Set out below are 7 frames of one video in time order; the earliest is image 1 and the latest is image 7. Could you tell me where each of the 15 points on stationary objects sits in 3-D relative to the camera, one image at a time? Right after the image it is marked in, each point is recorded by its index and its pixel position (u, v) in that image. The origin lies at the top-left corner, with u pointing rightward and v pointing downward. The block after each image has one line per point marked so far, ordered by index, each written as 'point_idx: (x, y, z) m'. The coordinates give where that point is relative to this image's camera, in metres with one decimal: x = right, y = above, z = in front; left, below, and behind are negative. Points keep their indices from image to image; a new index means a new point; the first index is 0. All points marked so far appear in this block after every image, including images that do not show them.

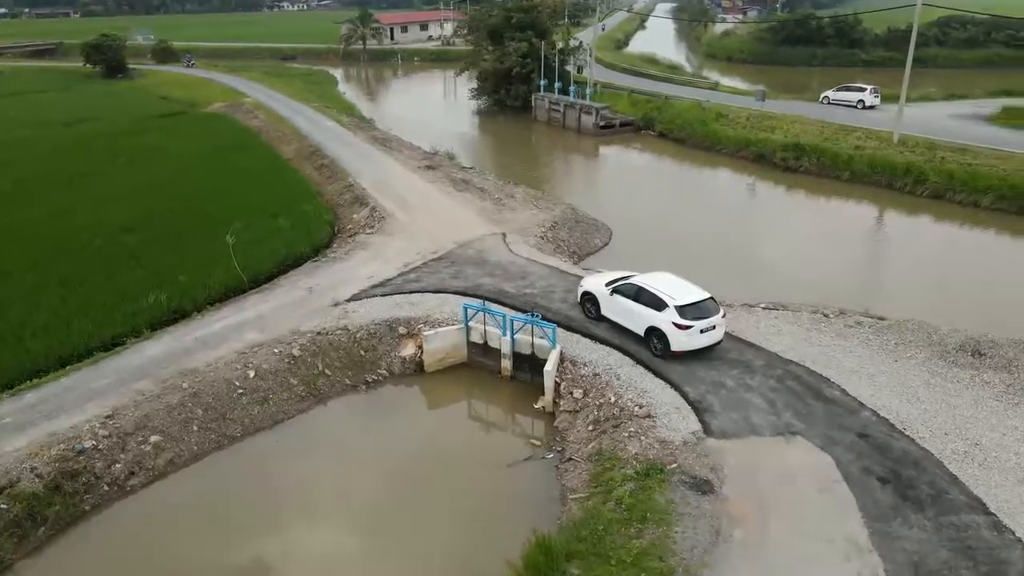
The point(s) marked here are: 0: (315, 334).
0: (-4.3, -1.0, +16.5) m
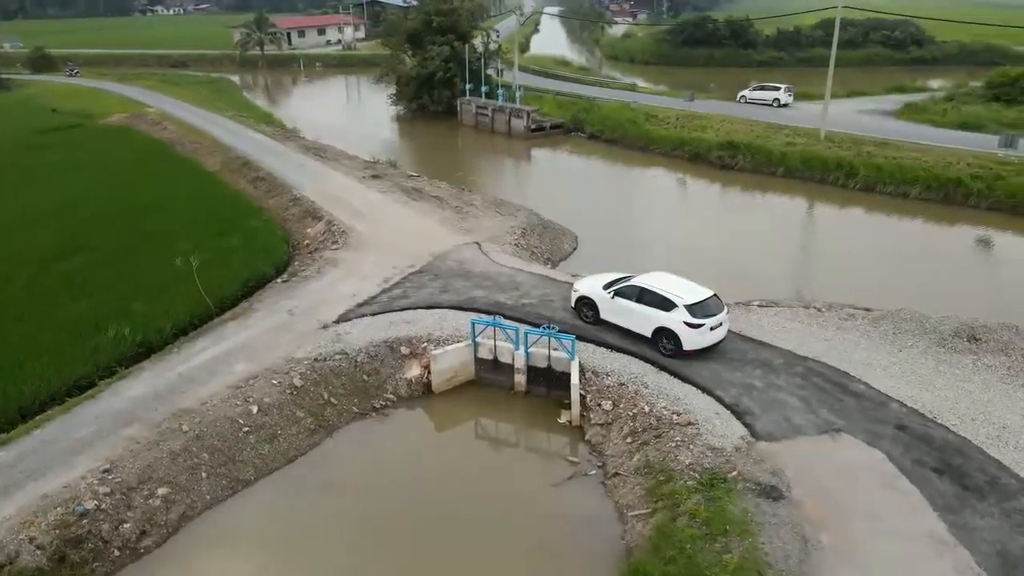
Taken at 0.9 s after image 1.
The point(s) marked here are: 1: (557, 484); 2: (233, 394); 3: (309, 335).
0: (-4.1, -1.5, +15.3) m
1: (+0.8, -3.3, +12.8) m
2: (-5.2, -2.0, +14.0) m
3: (-4.5, -1.0, +16.4) m
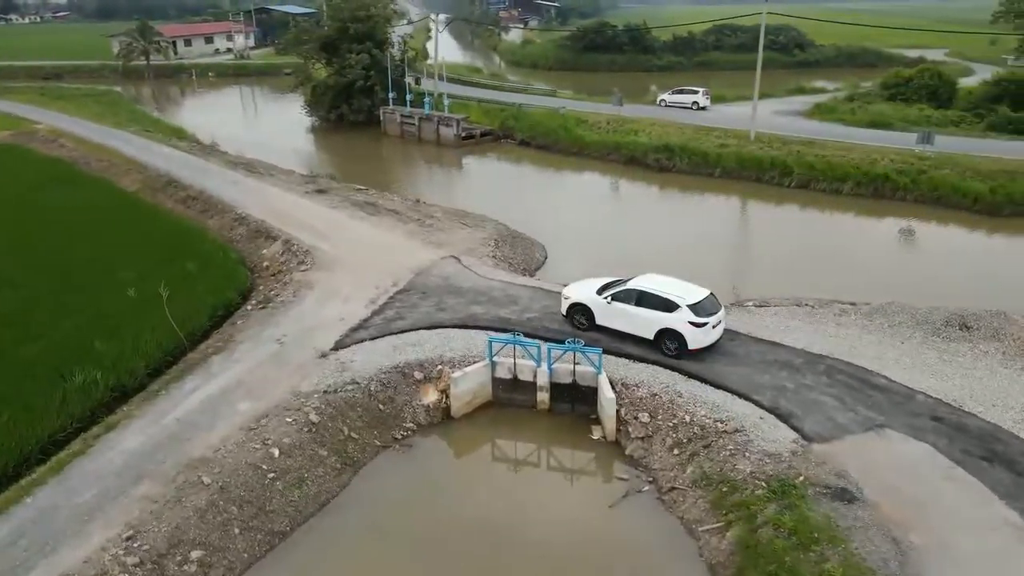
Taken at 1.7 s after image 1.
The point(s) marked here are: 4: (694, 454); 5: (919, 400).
0: (-3.6, -2.0, +14.2) m
1: (+1.7, -3.6, +12.4) m
2: (-4.5, -2.6, +12.8) m
3: (-4.2, -1.6, +15.3) m
4: (+3.1, -2.8, +12.7) m
5: (+7.4, -2.0, +13.5) m
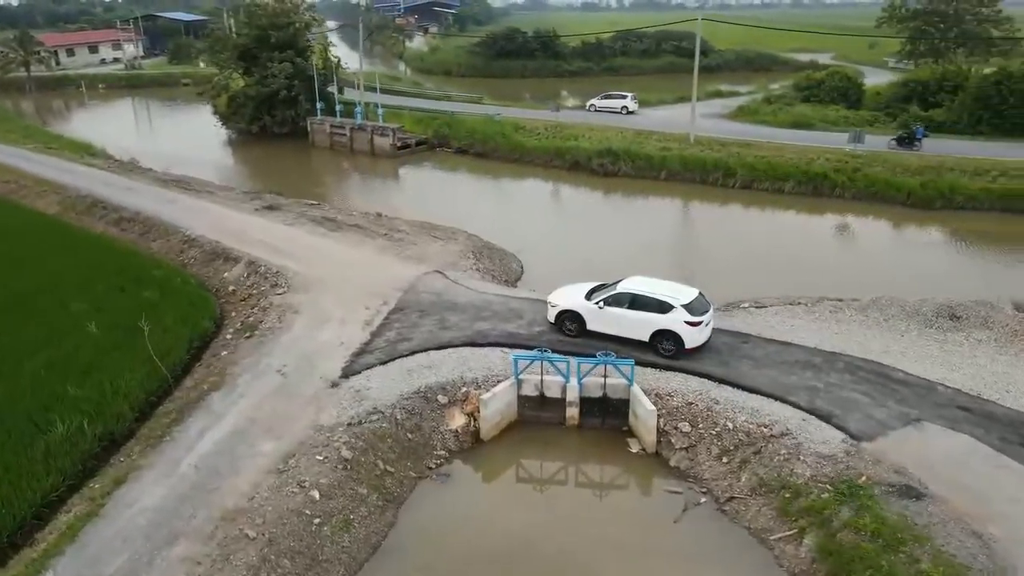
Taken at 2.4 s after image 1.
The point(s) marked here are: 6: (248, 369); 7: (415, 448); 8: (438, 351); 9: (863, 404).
0: (-2.9, -2.5, +13.3) m
1: (+2.6, -3.7, +12.2) m
2: (-3.6, -3.0, +11.7) m
3: (-3.6, -2.1, +14.2) m
4: (+4.0, -2.9, +12.7) m
5: (+8.1, -1.9, +14.0) m
6: (-5.4, -1.7, +15.3) m
7: (-1.7, -2.9, +13.4) m
8: (-1.6, -1.3, +15.8) m
9: (+6.4, -2.1, +13.5) m
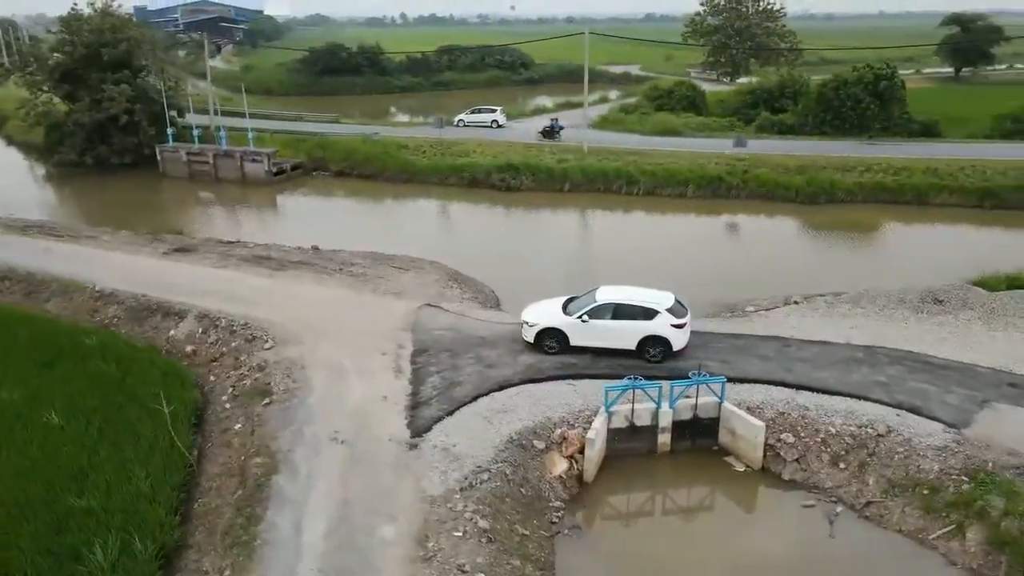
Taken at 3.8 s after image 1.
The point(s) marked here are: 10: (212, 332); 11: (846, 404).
0: (-0.8, -3.2, +11.7) m
1: (+4.9, -3.9, +12.0) m
2: (-1.0, -3.8, +10.0) m
3: (-1.8, -2.9, +12.4) m
4: (+6.1, -3.0, +12.8) m
5: (+9.5, -1.7, +15.2) m
6: (-3.8, -2.7, +13.1) m
7: (+0.3, -3.5, +12.1) m
8: (-0.2, -2.0, +14.5) m
9: (+8.1, -2.0, +14.2) m
10: (-7.2, -1.1, +18.0) m
11: (+6.3, -2.2, +14.0) m
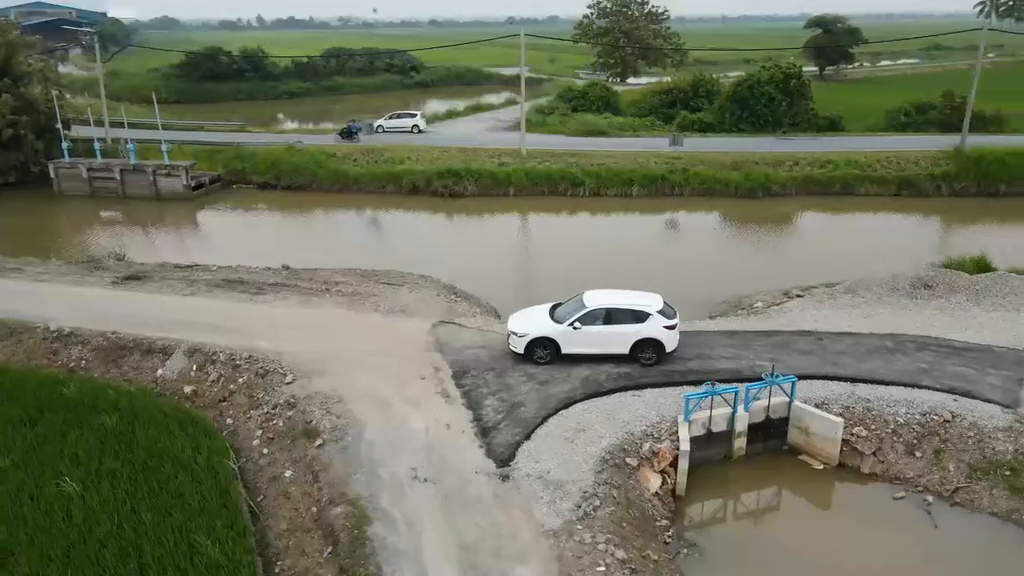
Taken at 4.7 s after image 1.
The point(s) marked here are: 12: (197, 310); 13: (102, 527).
0: (+1.0, -3.4, +10.9) m
1: (+6.7, -3.8, +12.2) m
2: (+1.1, -4.0, +9.2) m
3: (-0.1, -3.2, +11.5) m
4: (+7.6, -2.9, +13.2) m
5: (+10.5, -1.4, +16.1) m
6: (-2.2, -3.1, +11.8) m
7: (+2.1, -3.7, +11.6) m
8: (+1.1, -2.2, +13.8) m
9: (+9.2, -1.7, +14.9) m
10: (-6.5, -1.7, +16.2) m
11: (+7.5, -2.0, +14.4) m
12: (-7.9, -0.6, +18.7) m
13: (-6.0, -3.5, +11.0) m
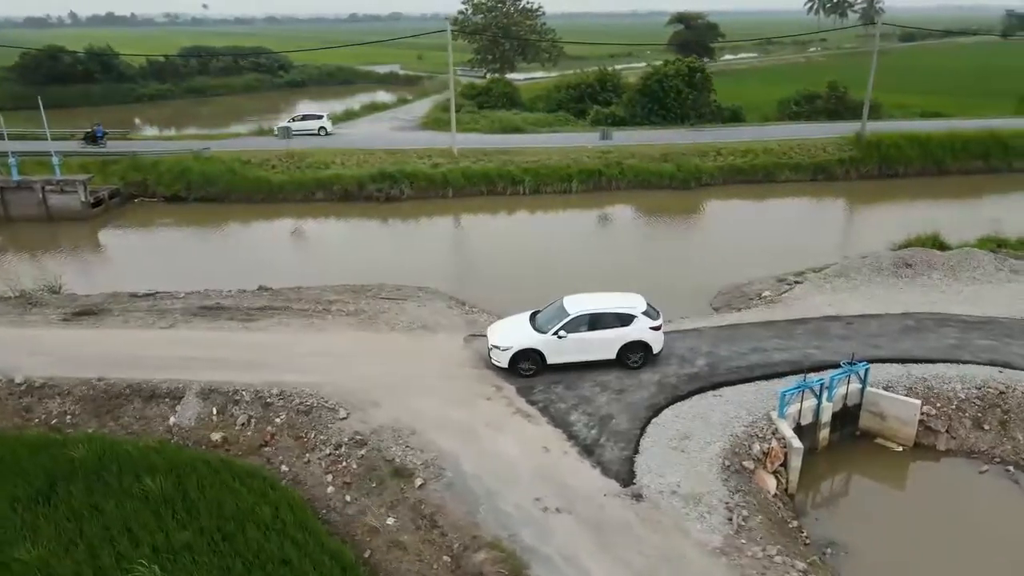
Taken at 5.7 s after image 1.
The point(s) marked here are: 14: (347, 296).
0: (+3.2, -3.5, +10.5) m
1: (+8.6, -3.5, +12.8) m
2: (+3.7, -4.1, +8.9) m
3: (+2.0, -3.3, +10.9) m
4: (+9.2, -2.5, +13.9) m
5: (+11.5, -0.8, +17.3) m
6: (-0.1, -3.4, +10.8) m
7: (+4.2, -3.7, +11.4) m
8: (+2.7, -2.3, +13.3) m
9: (+10.4, -1.3, +15.9) m
10: (-5.2, -2.3, +14.3) m
11: (+8.9, -1.7, +15.1) m
12: (-7.1, -1.3, +16.5) m
13: (-3.7, -4.0, +9.3) m
14: (-4.3, -0.2, +19.5) m
